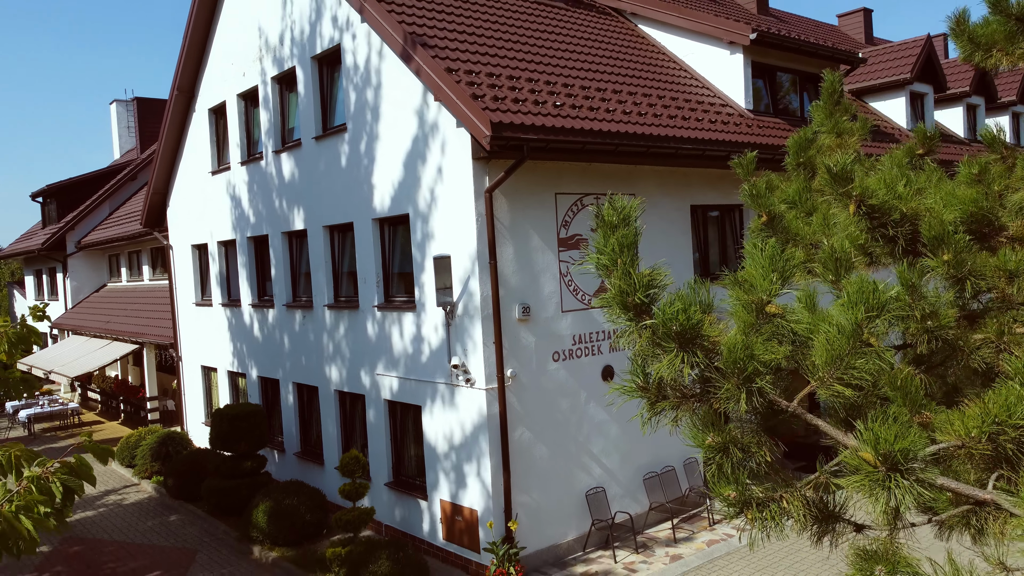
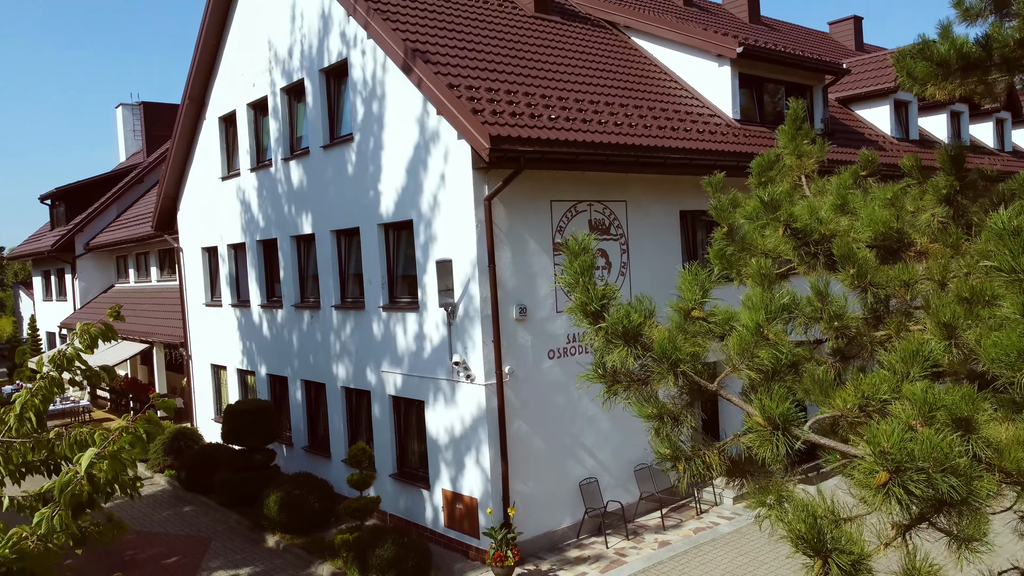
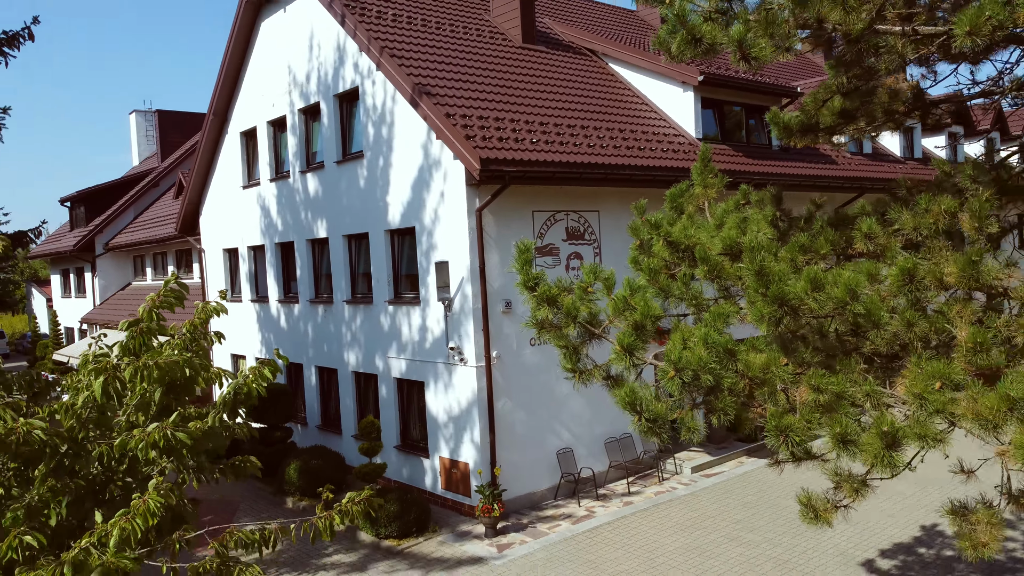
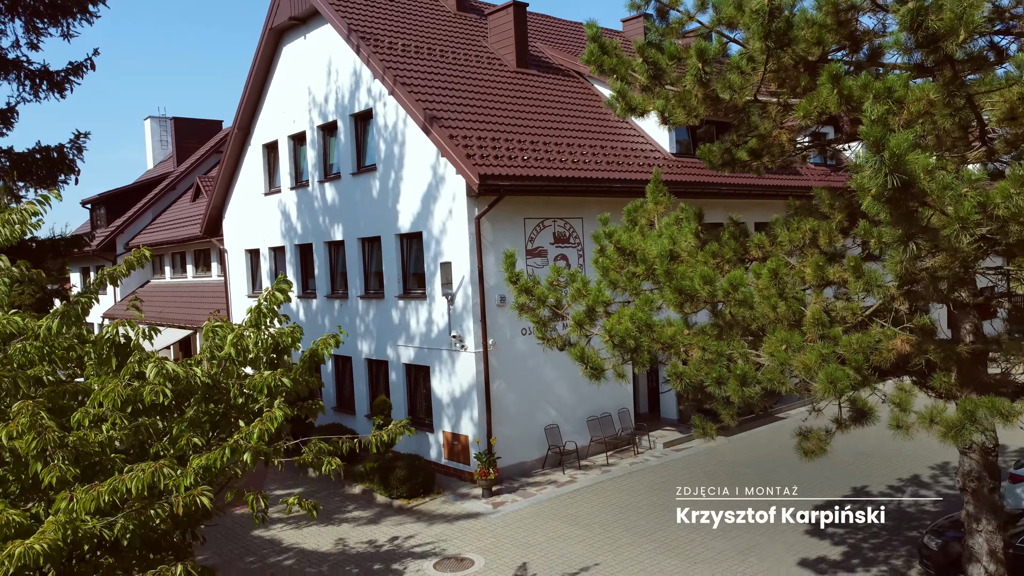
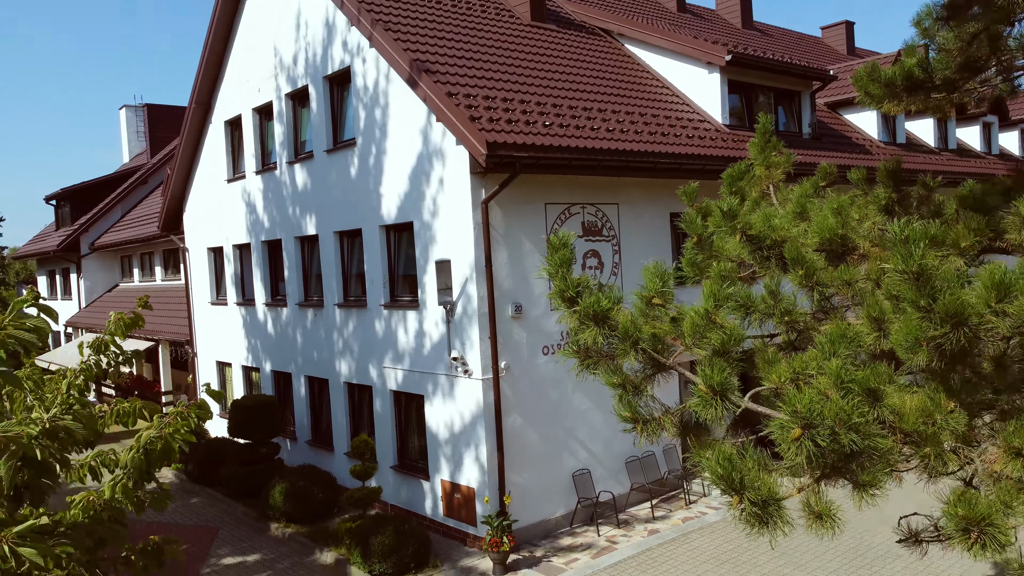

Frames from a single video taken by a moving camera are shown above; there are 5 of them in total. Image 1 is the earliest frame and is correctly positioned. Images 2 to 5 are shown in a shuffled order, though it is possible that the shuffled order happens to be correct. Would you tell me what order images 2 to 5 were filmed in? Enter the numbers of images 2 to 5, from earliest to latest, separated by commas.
2, 5, 3, 4
